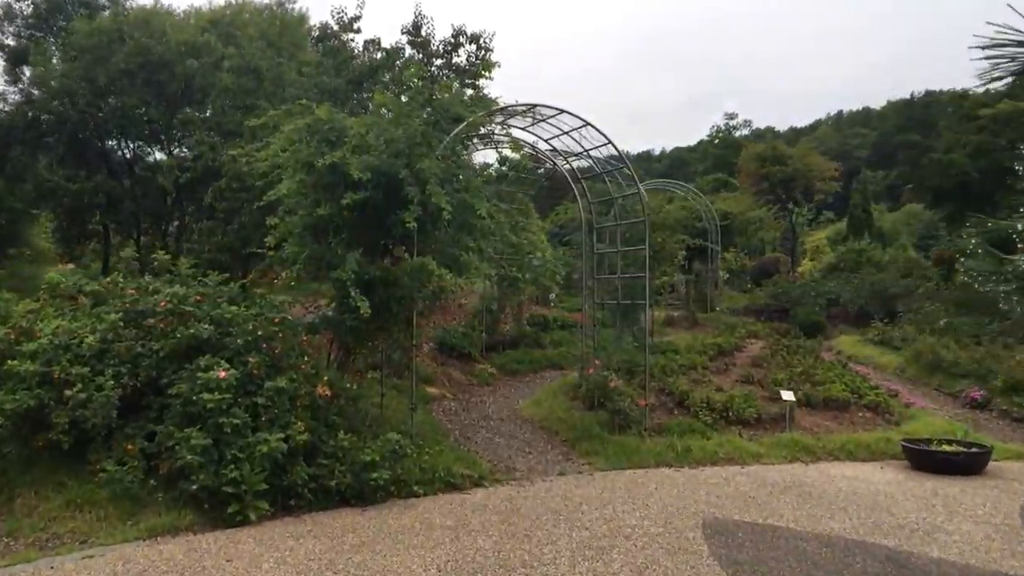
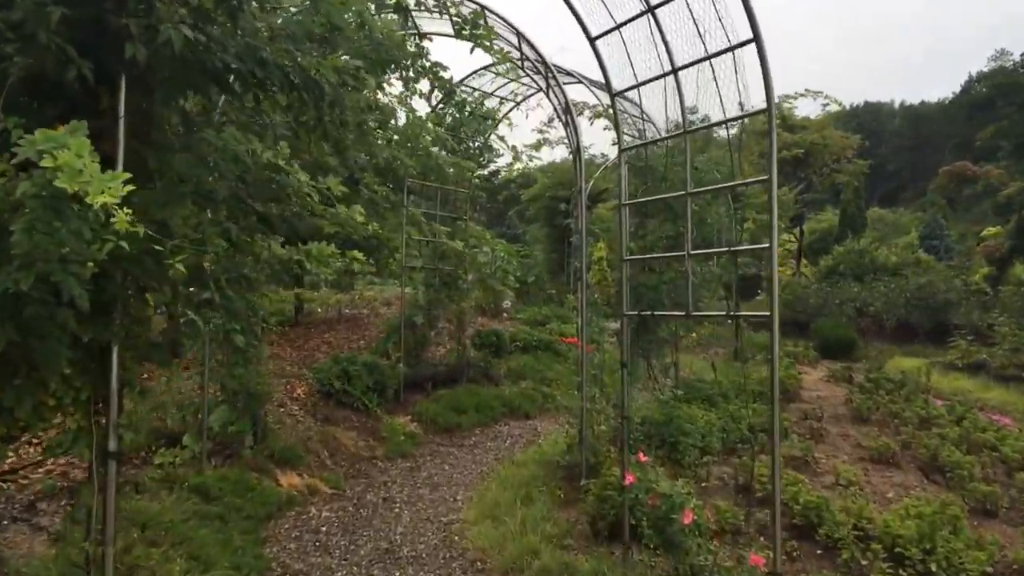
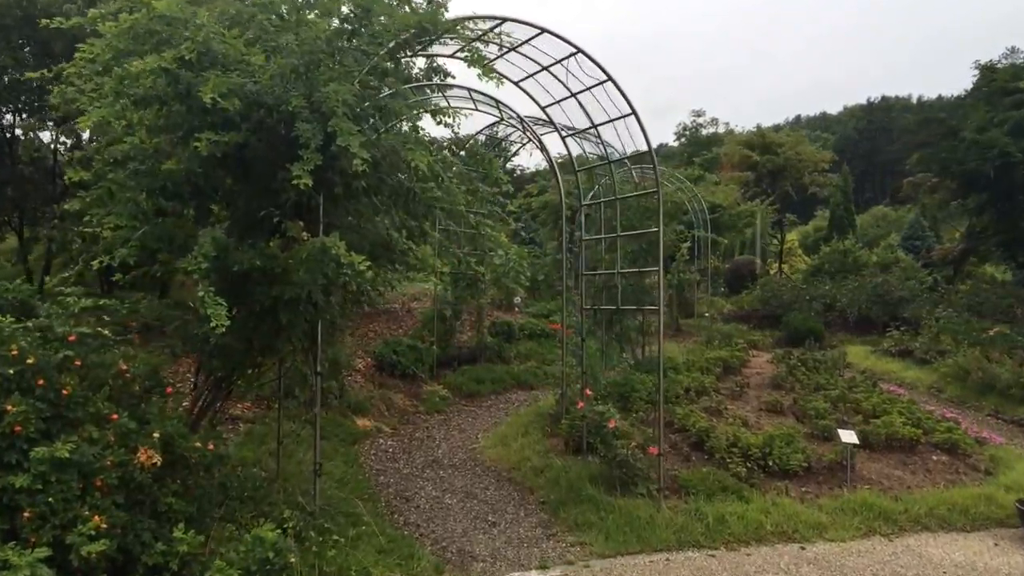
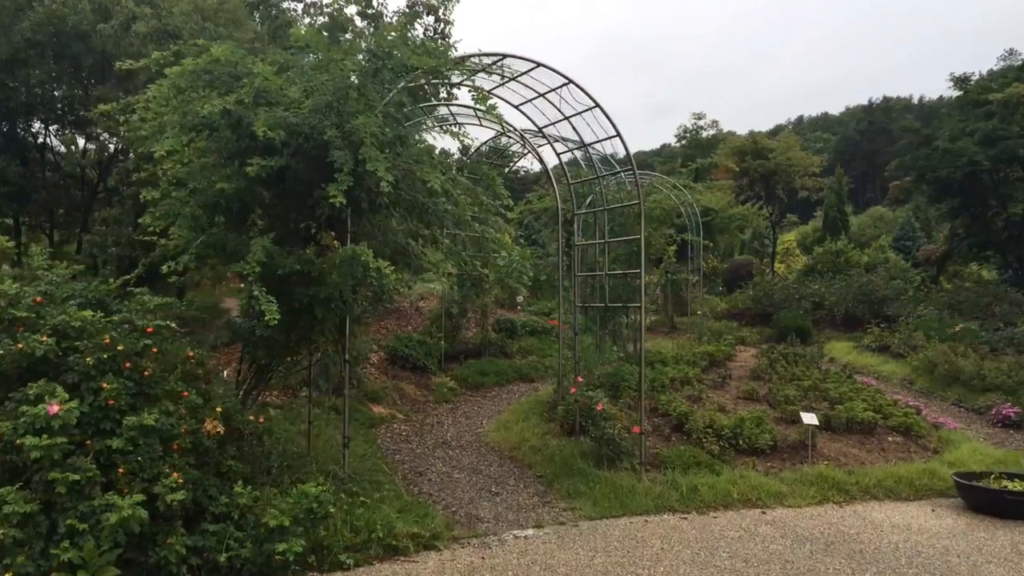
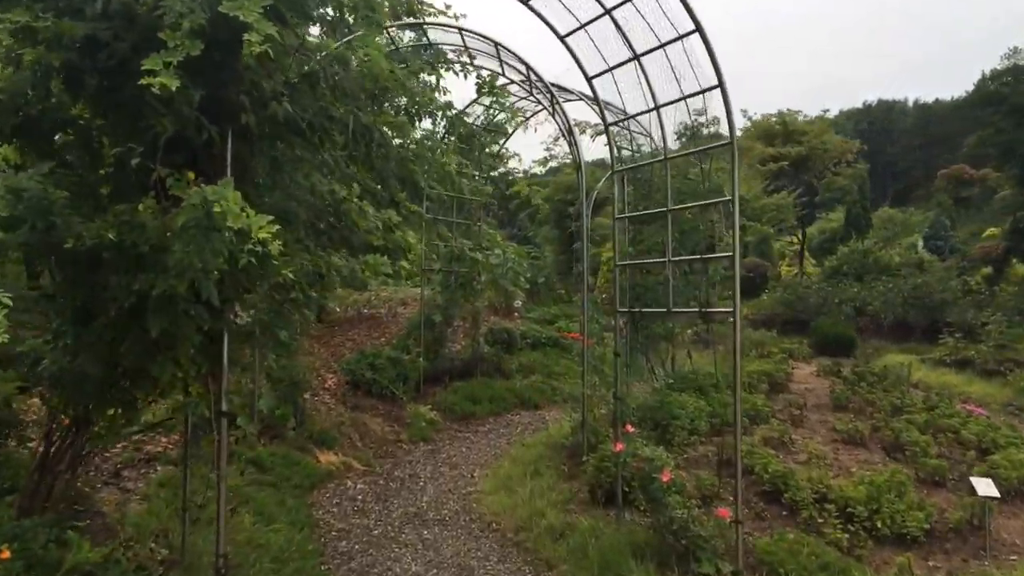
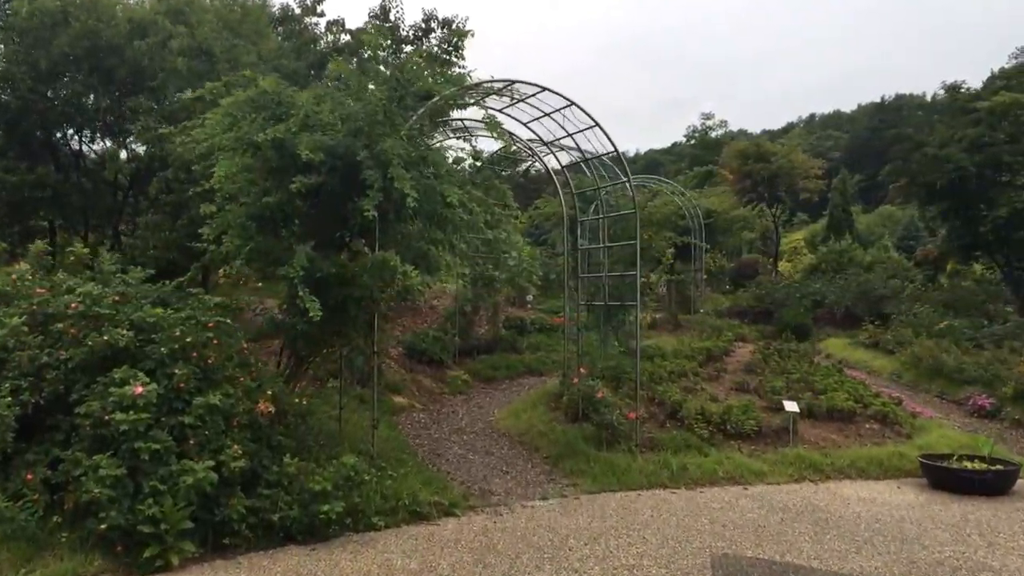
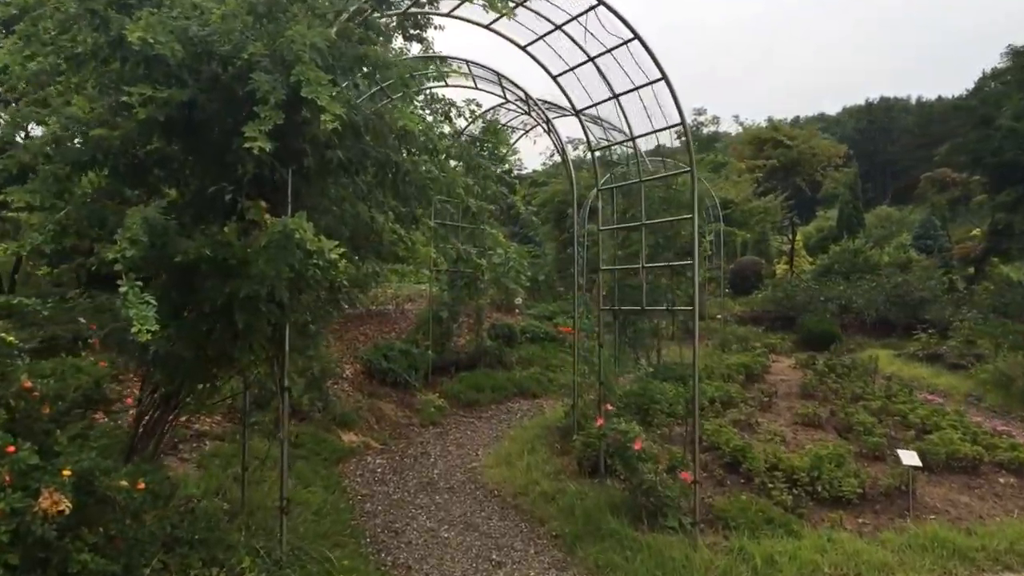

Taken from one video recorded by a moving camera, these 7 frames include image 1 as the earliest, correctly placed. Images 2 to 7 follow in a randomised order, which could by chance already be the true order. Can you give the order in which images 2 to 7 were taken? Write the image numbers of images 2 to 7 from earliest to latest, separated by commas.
6, 4, 3, 7, 5, 2
